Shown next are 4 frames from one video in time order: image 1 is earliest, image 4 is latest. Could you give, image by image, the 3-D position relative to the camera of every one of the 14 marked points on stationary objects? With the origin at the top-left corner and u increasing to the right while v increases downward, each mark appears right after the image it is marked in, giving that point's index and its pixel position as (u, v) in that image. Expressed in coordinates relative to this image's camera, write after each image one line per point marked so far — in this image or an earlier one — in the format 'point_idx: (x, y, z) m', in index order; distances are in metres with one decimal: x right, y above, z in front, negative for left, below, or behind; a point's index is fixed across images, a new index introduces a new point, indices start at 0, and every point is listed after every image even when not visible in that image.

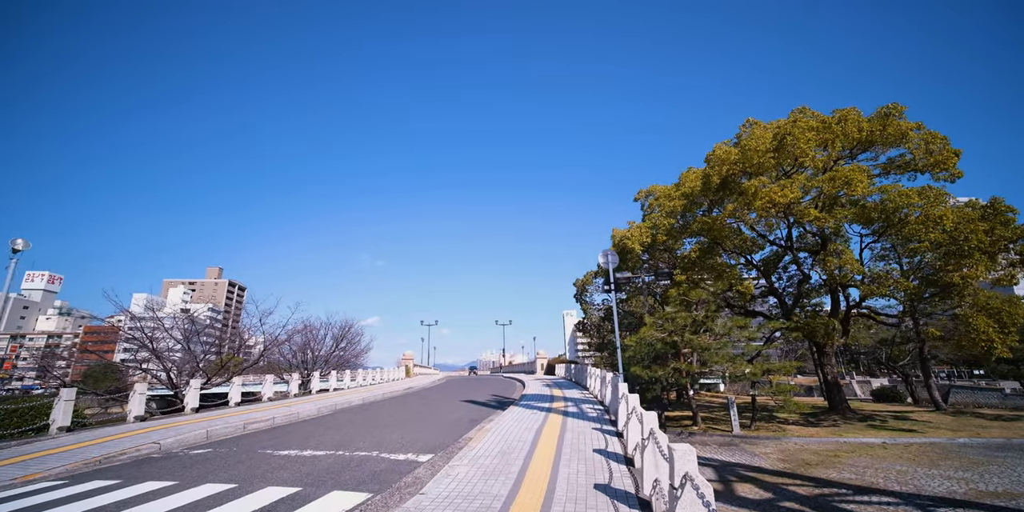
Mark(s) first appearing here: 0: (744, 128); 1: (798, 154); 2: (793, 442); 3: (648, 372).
0: (+7.2, +4.0, +13.9) m
1: (+8.1, +2.9, +12.7) m
2: (+7.1, -4.7, +11.4) m
3: (+4.2, -3.6, +13.6) m
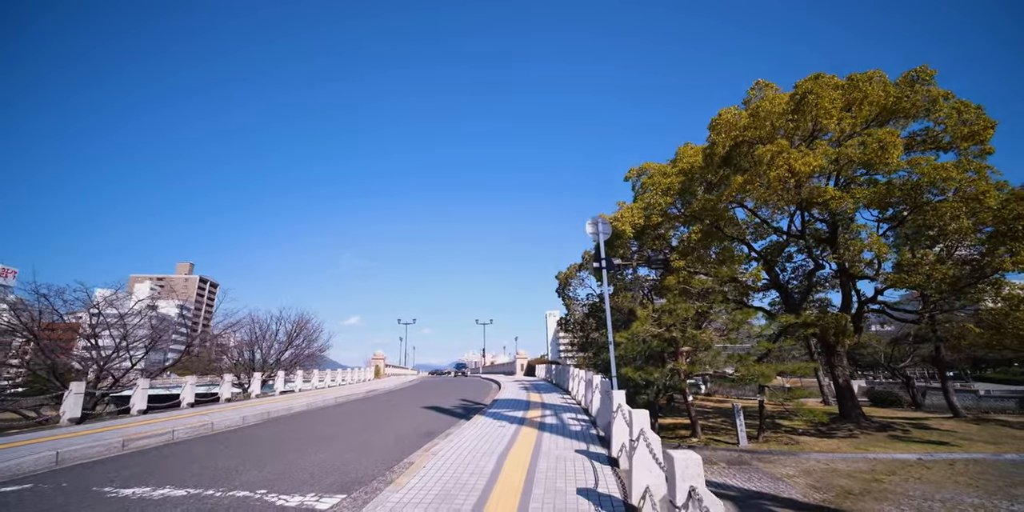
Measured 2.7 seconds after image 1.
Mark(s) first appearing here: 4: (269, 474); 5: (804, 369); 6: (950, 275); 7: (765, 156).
0: (+6.5, +4.4, +11.9) m
1: (+7.4, +3.3, +10.8) m
2: (+6.4, -4.3, +9.4) m
3: (+3.3, -3.1, +11.6) m
4: (-3.3, -3.0, +6.1) m
5: (+7.4, -2.9, +11.3) m
6: (+10.9, -0.5, +11.1) m
7: (+6.2, +2.5, +10.9) m
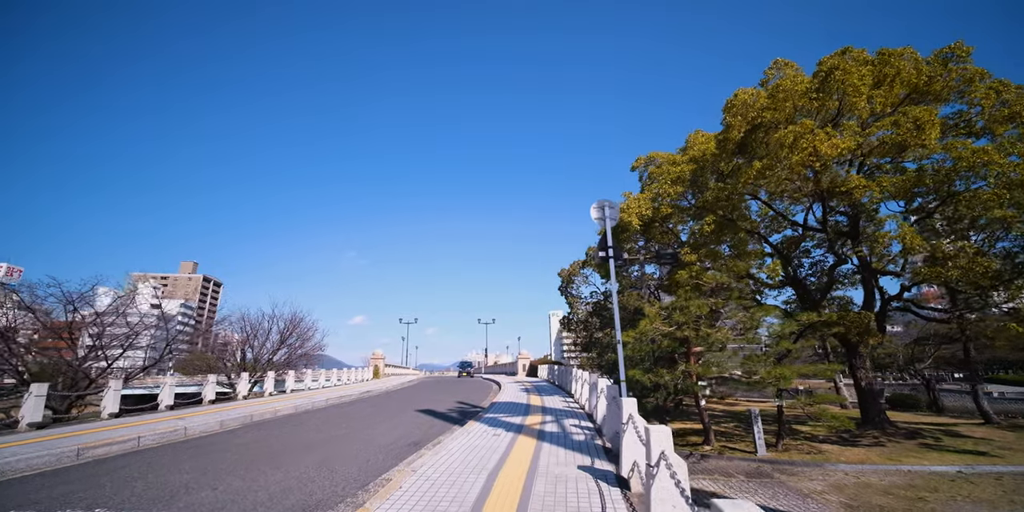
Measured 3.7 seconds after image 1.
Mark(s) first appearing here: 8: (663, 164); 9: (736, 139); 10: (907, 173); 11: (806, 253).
0: (+6.4, +4.6, +11.0) m
1: (+7.3, +3.5, +9.9) m
2: (+6.3, -4.1, +8.5) m
3: (+3.3, -2.9, +10.7) m
4: (-3.4, -2.8, +5.3) m
5: (+7.3, -2.7, +10.4) m
6: (+10.8, -0.3, +10.2) m
7: (+6.1, +2.6, +10.0) m
8: (+4.8, +2.9, +14.1) m
9: (+5.8, +3.0, +11.5) m
10: (+9.7, +2.1, +11.0) m
11: (+9.5, +0.1, +14.5) m
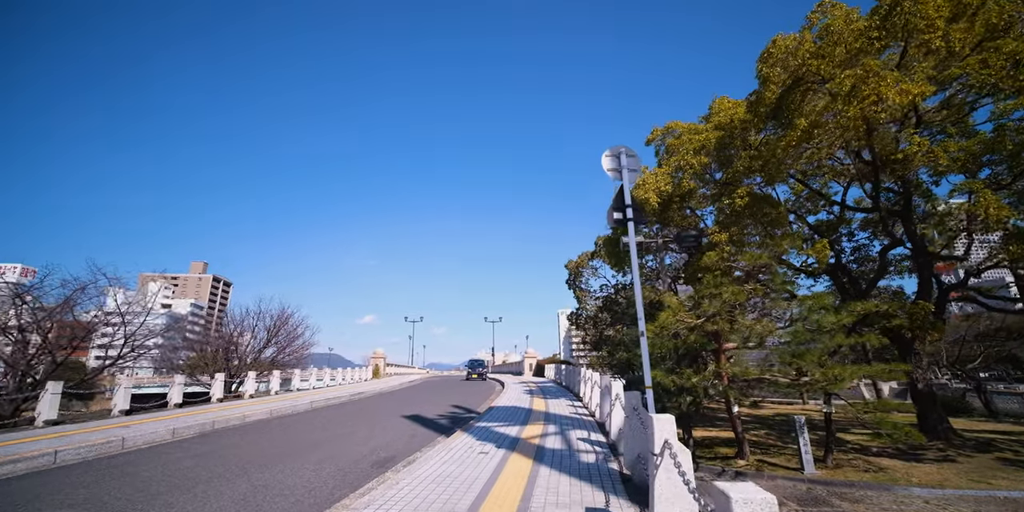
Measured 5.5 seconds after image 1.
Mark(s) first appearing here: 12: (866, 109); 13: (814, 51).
0: (+6.3, +5.0, +9.3) m
1: (+7.2, +3.9, +8.1) m
2: (+6.2, -3.7, +6.8) m
3: (+3.2, -2.5, +9.0) m
4: (-3.5, -2.4, +3.7) m
5: (+7.3, -2.2, +8.6) m
6: (+10.8, +0.2, +8.4) m
7: (+6.0, +3.1, +8.2) m
8: (+4.8, +3.4, +12.4) m
9: (+5.7, +3.4, +9.8) m
10: (+9.6, +2.5, +9.2) m
11: (+9.5, +0.6, +12.7) m
12: (+6.2, +2.6, +7.9) m
13: (+5.9, +4.0, +8.8) m
